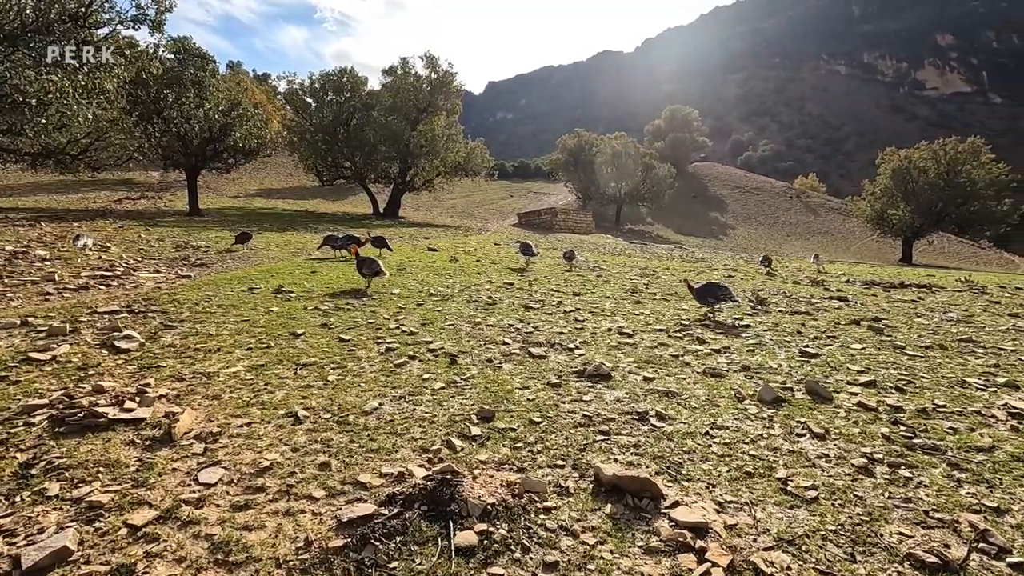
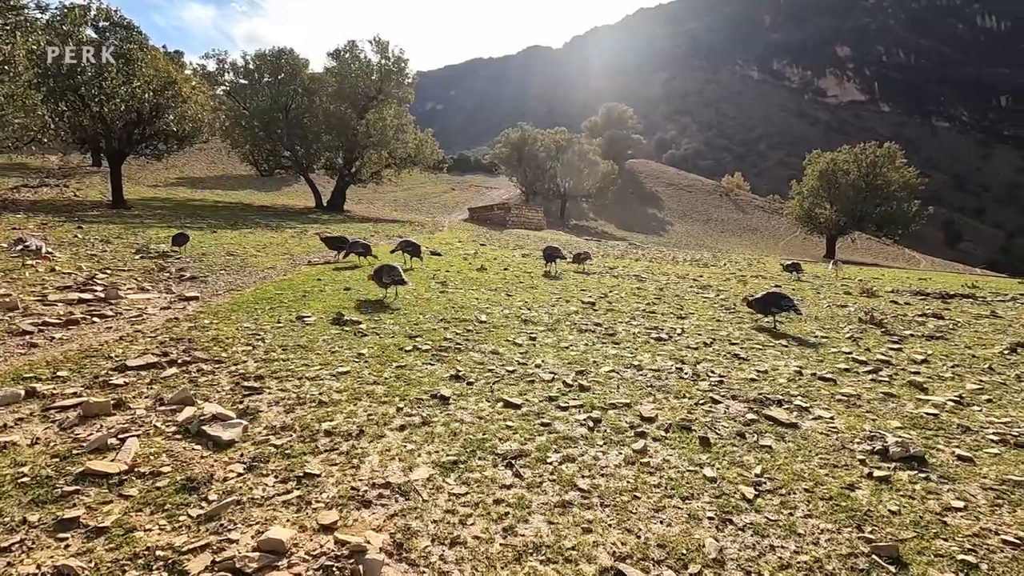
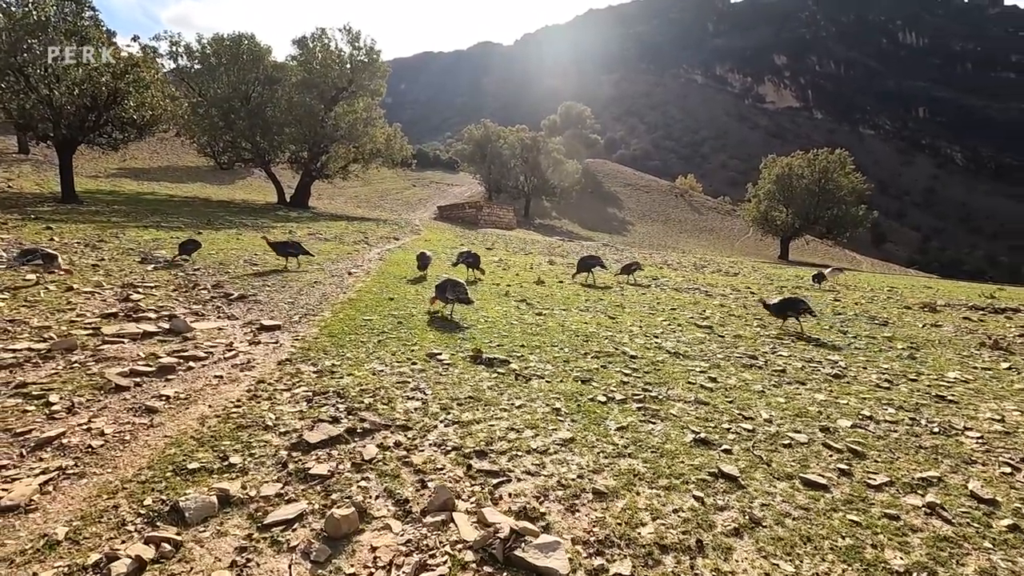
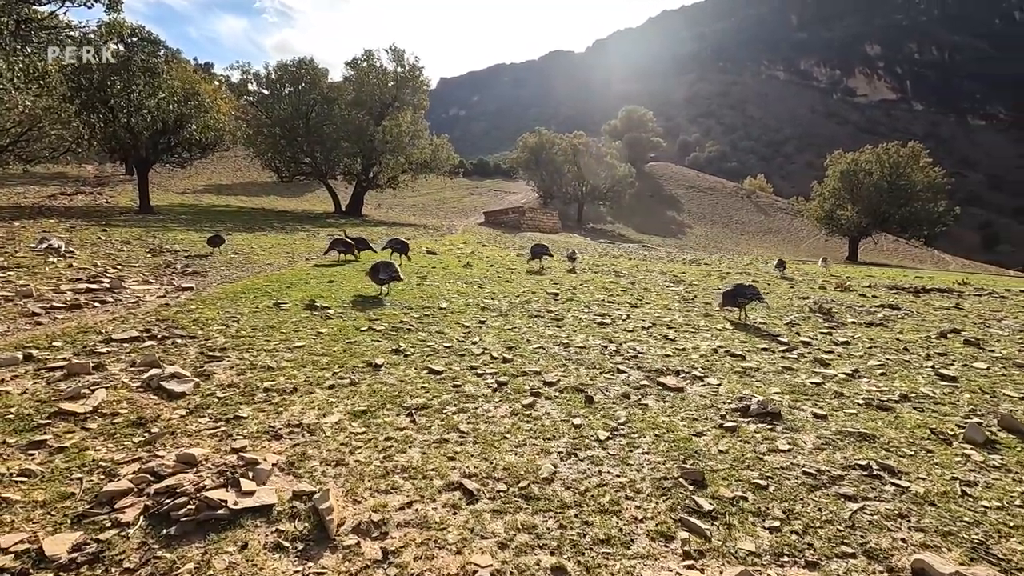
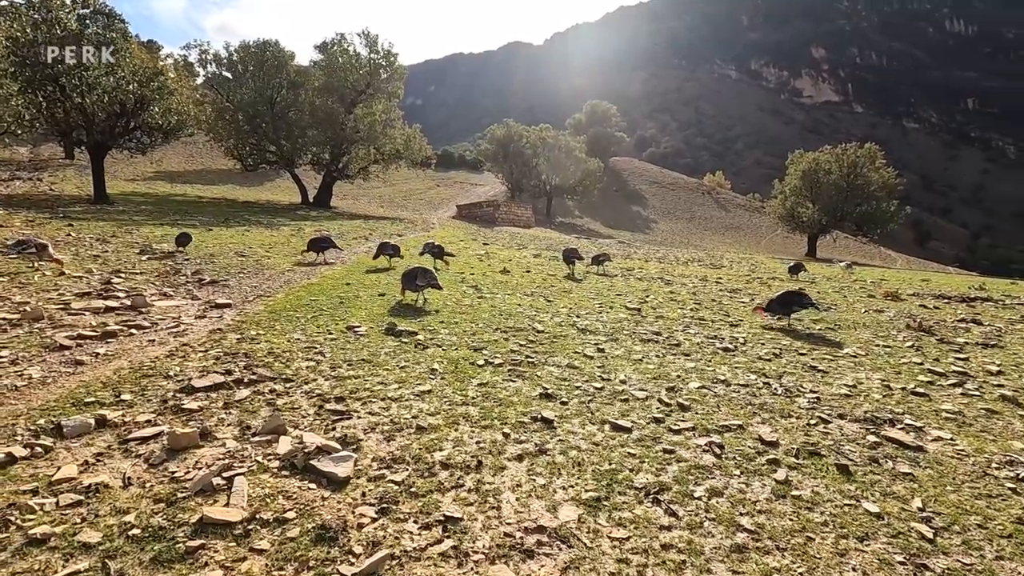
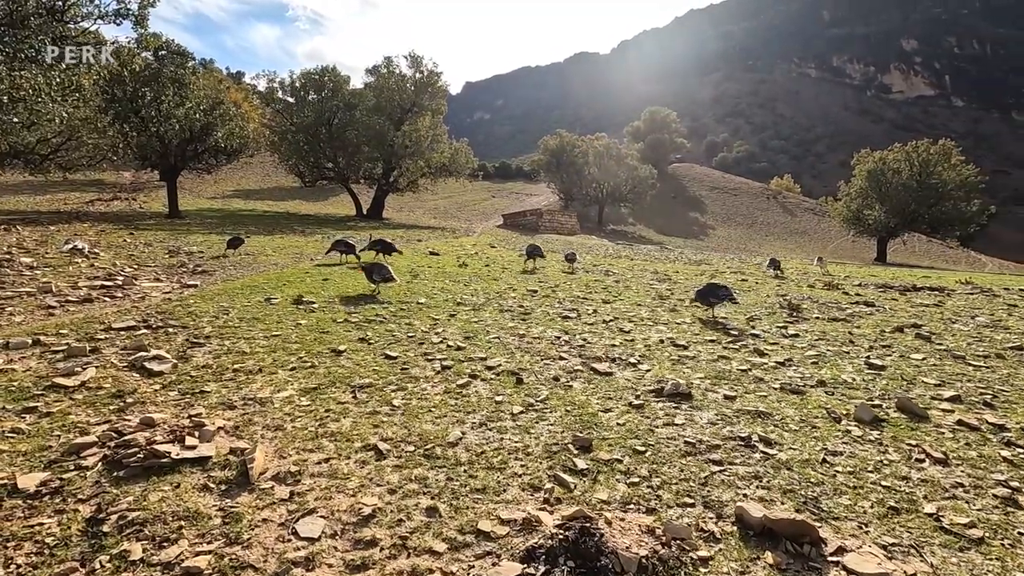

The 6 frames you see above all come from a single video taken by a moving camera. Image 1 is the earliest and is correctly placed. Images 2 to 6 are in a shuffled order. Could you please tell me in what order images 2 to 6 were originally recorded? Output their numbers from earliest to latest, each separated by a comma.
6, 4, 2, 5, 3
